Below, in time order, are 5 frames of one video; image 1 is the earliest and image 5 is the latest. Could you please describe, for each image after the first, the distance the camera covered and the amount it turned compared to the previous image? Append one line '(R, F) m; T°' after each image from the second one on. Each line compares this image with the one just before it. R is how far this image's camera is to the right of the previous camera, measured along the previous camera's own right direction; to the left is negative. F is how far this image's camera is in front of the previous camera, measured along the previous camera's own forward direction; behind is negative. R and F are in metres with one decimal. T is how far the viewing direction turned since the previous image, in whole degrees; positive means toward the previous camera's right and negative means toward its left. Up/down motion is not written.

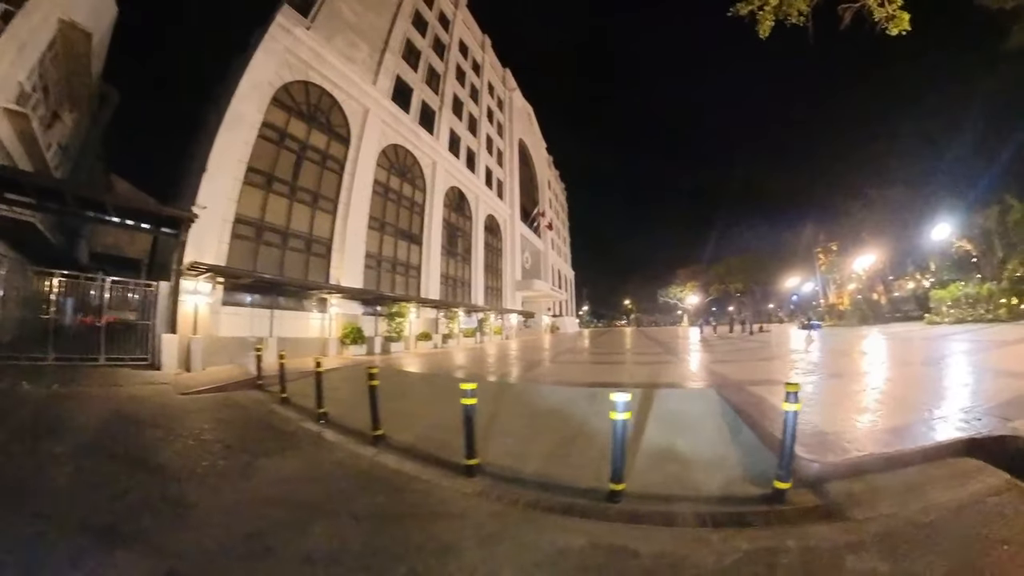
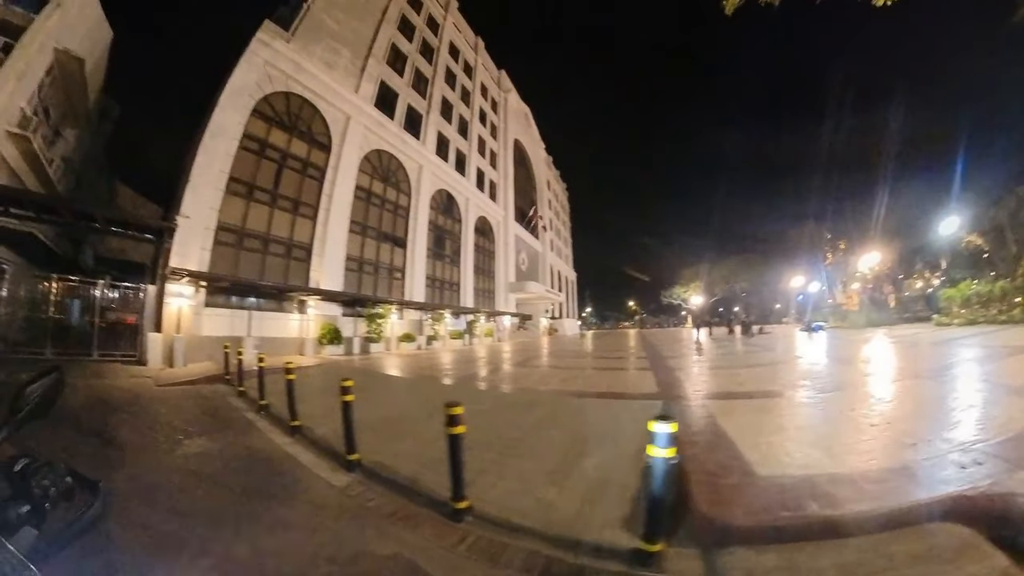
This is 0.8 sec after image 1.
(+1.3, +0.1) m; -4°
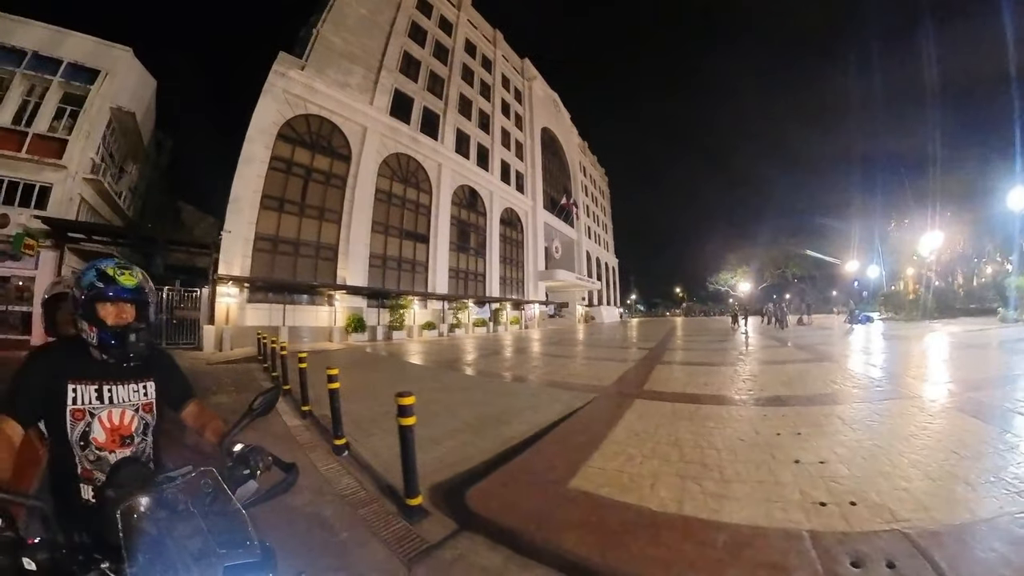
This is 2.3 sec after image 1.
(+2.3, 0.0) m; -12°
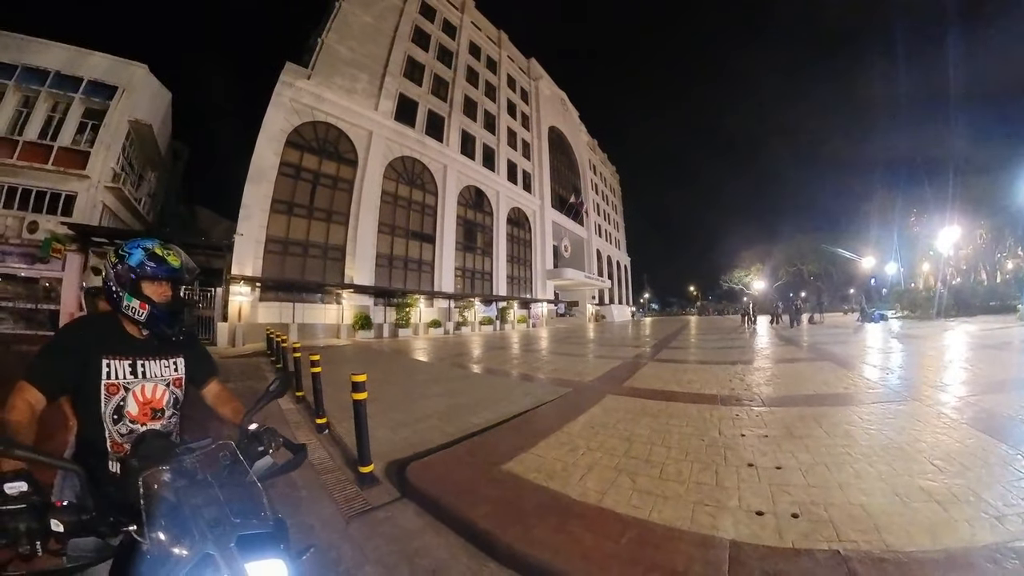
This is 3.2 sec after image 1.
(+0.7, -0.1) m; -3°
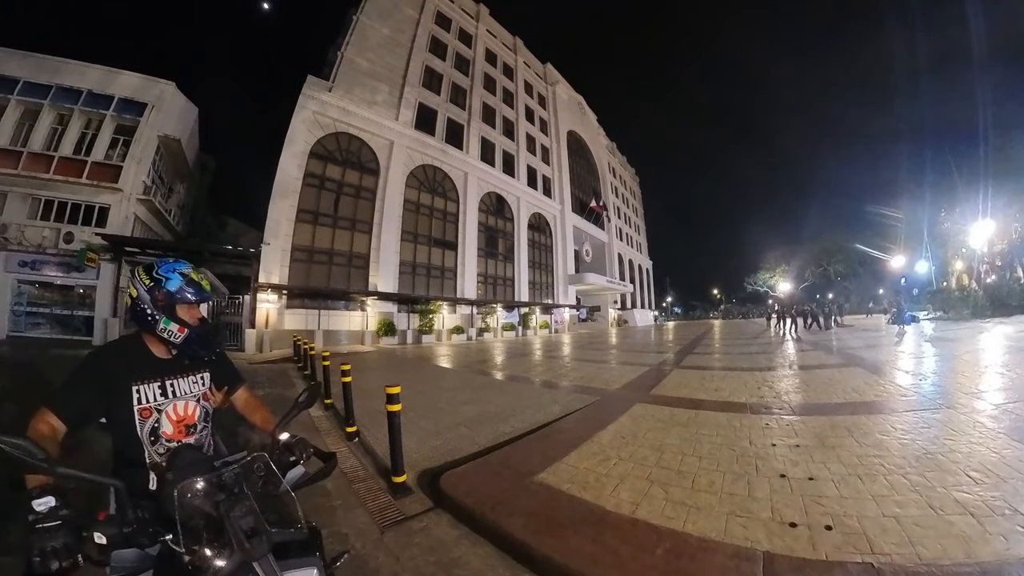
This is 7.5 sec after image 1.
(-0.1, 0.0) m; -3°
